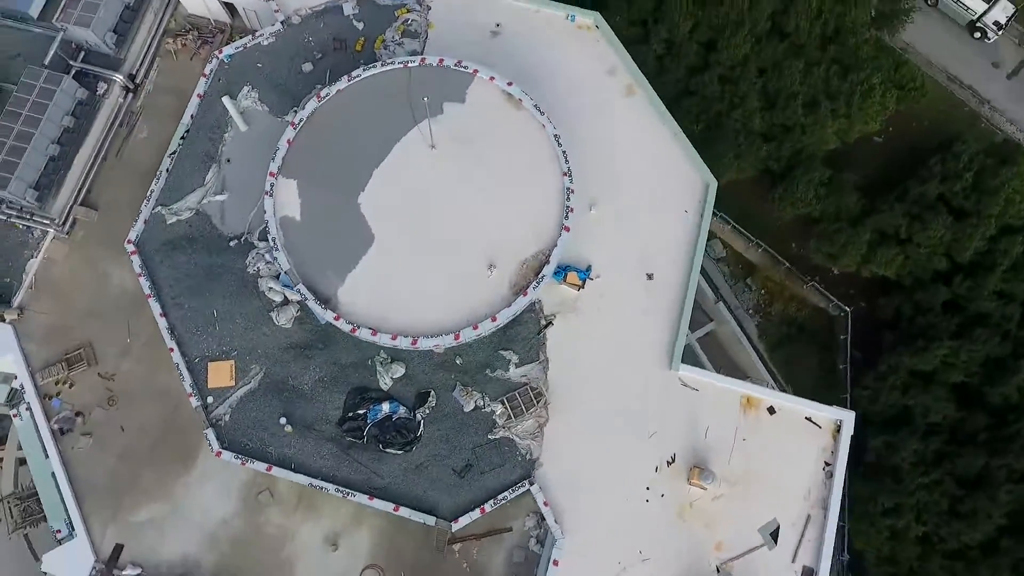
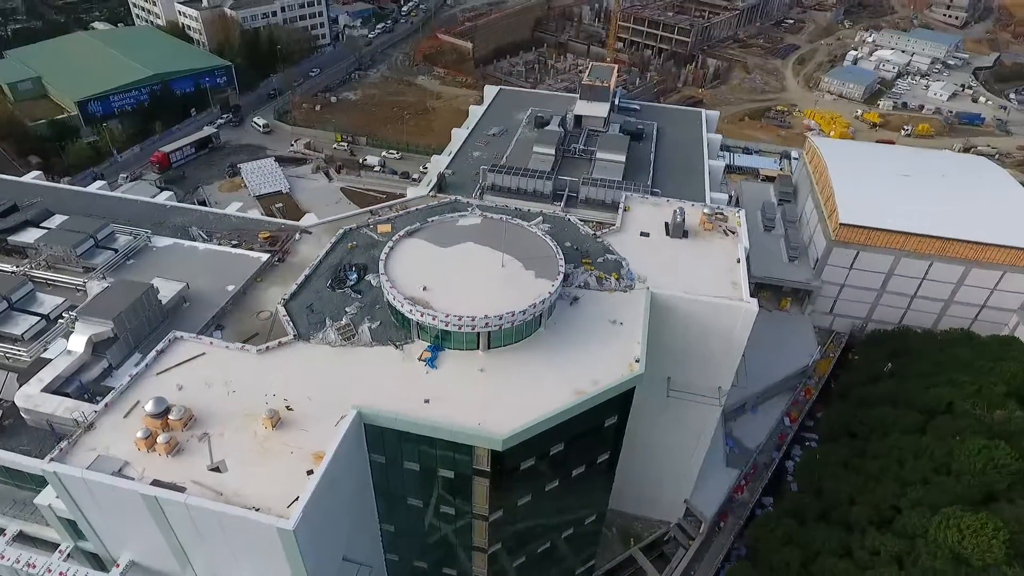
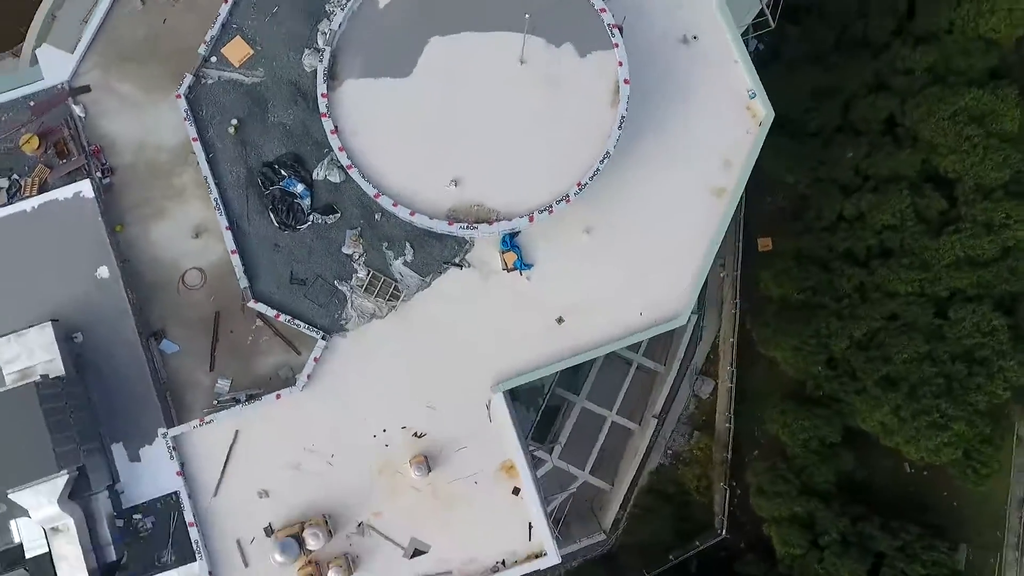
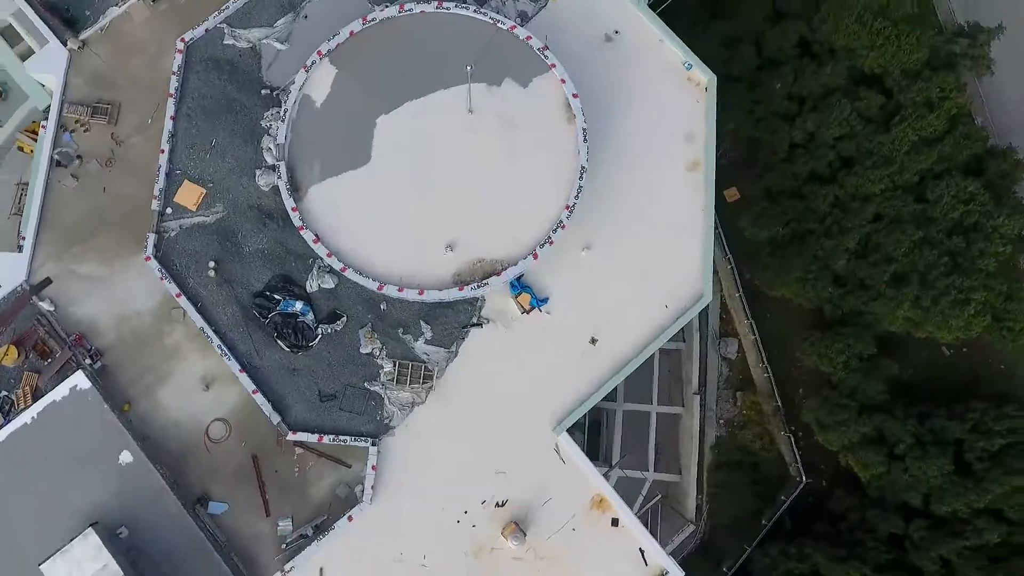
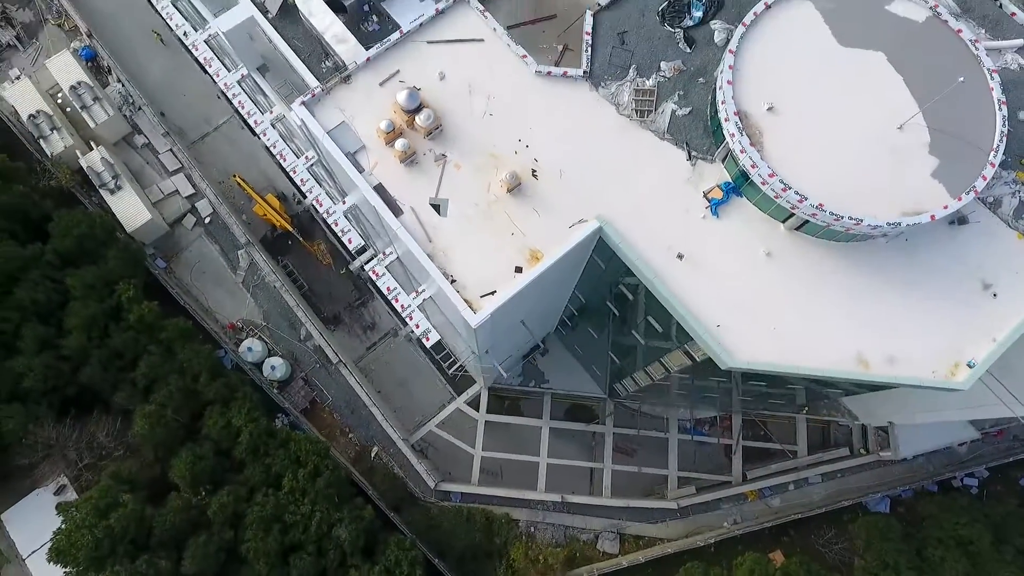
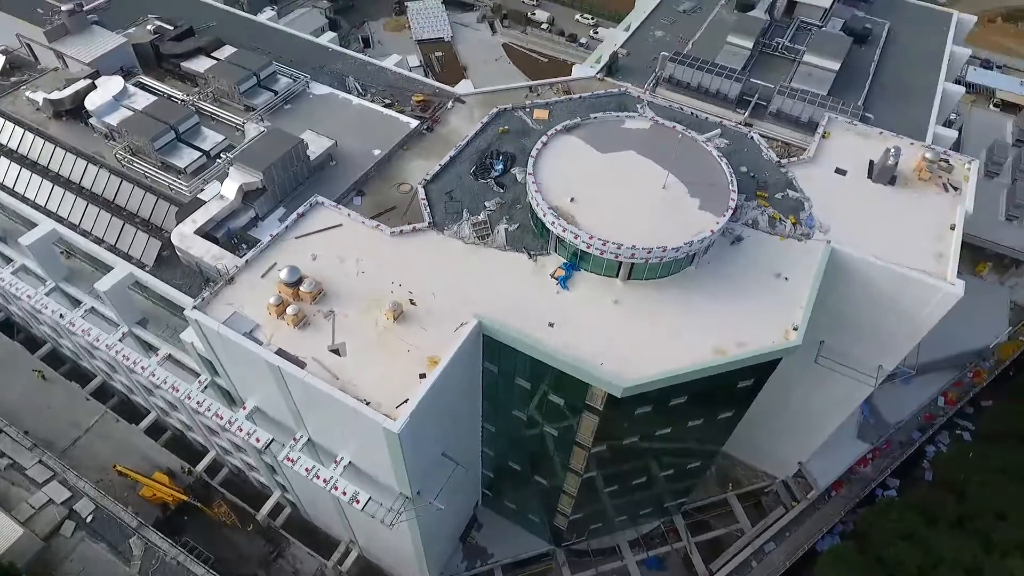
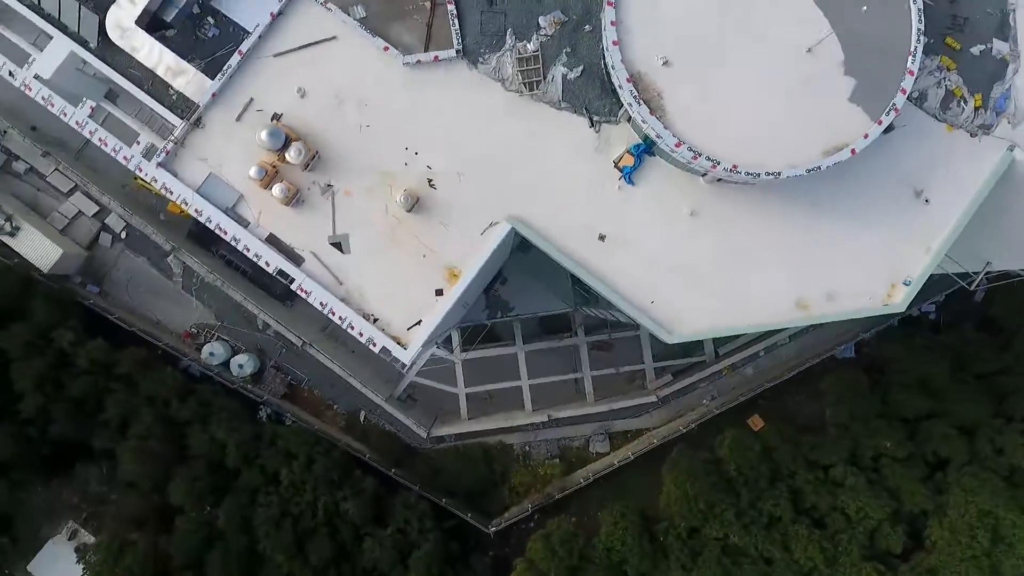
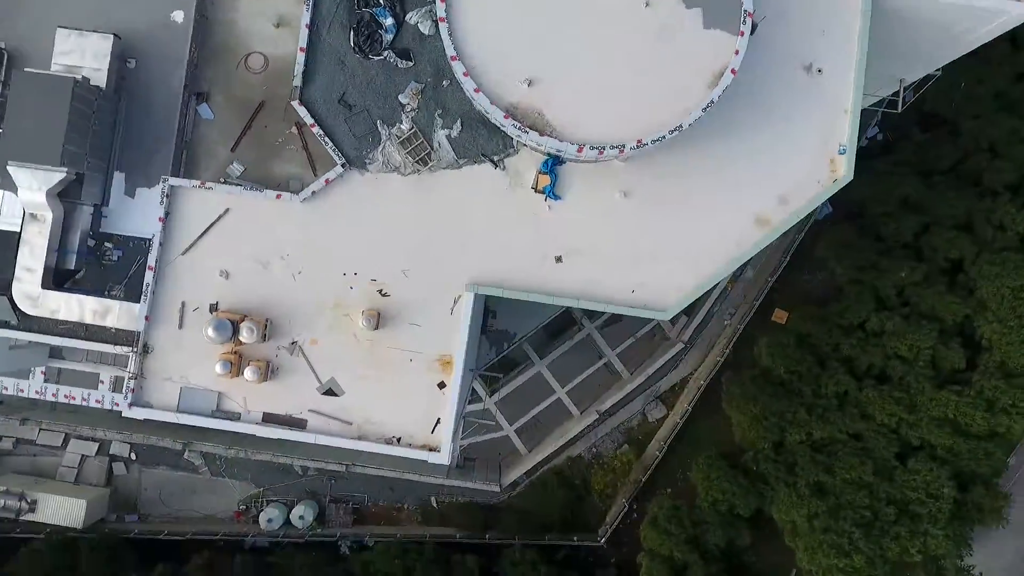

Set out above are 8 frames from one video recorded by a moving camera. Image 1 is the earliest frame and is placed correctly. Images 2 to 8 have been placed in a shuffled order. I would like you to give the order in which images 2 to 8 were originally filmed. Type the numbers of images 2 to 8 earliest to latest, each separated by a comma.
4, 3, 8, 7, 5, 6, 2
